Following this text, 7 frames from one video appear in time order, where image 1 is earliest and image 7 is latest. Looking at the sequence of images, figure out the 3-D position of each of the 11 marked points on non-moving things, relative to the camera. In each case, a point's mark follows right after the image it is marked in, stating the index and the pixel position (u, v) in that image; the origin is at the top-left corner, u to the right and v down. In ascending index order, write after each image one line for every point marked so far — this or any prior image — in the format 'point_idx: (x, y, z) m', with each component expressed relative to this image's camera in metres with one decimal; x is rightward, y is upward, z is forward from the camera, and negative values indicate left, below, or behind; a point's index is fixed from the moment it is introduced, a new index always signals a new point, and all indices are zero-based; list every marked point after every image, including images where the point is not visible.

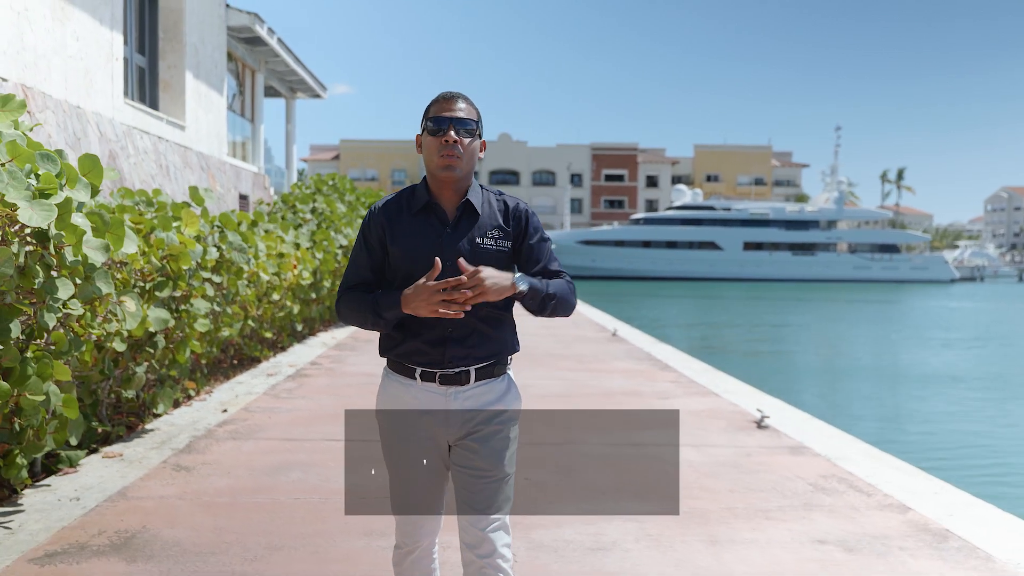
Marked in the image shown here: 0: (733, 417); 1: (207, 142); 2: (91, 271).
0: (+1.8, -1.0, +6.9) m
1: (-5.1, +2.4, +14.2) m
2: (-2.0, +0.1, +4.1) m
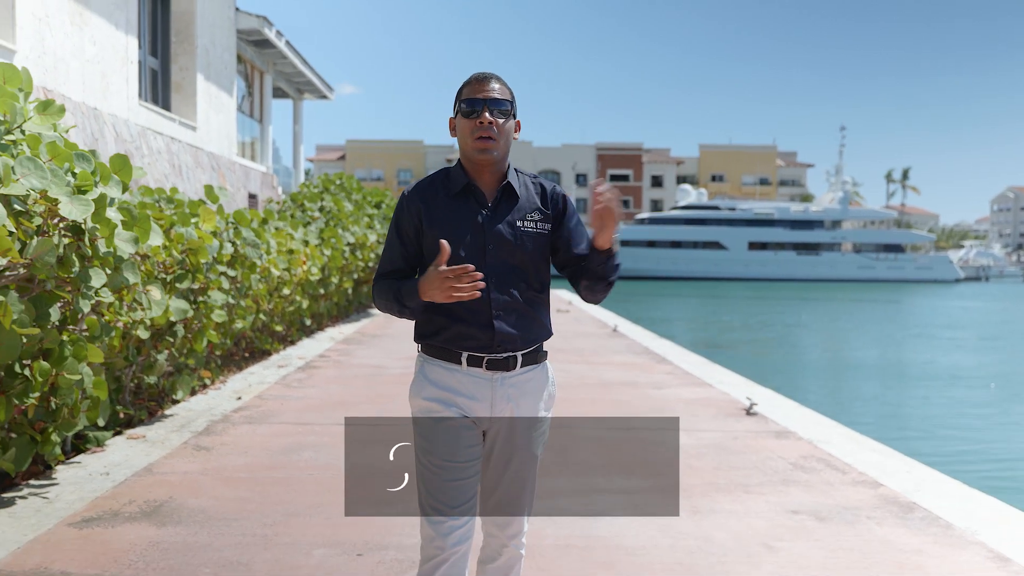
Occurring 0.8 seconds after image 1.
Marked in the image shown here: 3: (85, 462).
0: (+1.8, -1.0, +7.2) m
1: (-5.0, +2.5, +14.6) m
2: (-2.0, +0.1, +4.4) m
3: (-2.5, -1.0, +5.0) m
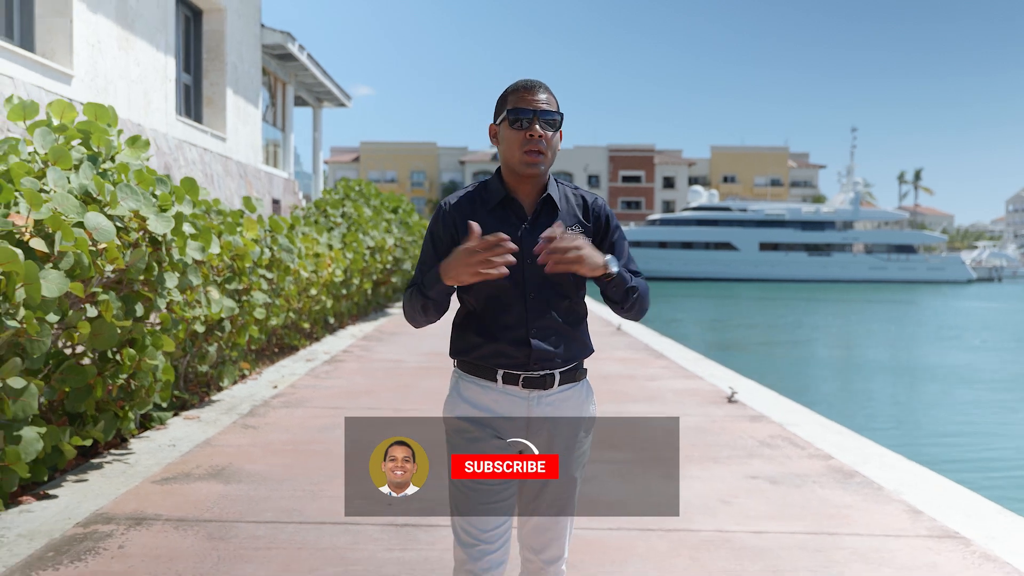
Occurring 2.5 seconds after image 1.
0: (+1.9, -1.0, +8.0) m
1: (-4.8, +2.5, +15.5) m
2: (-2.0, +0.1, +5.3) m
3: (-2.5, -1.0, +5.8) m
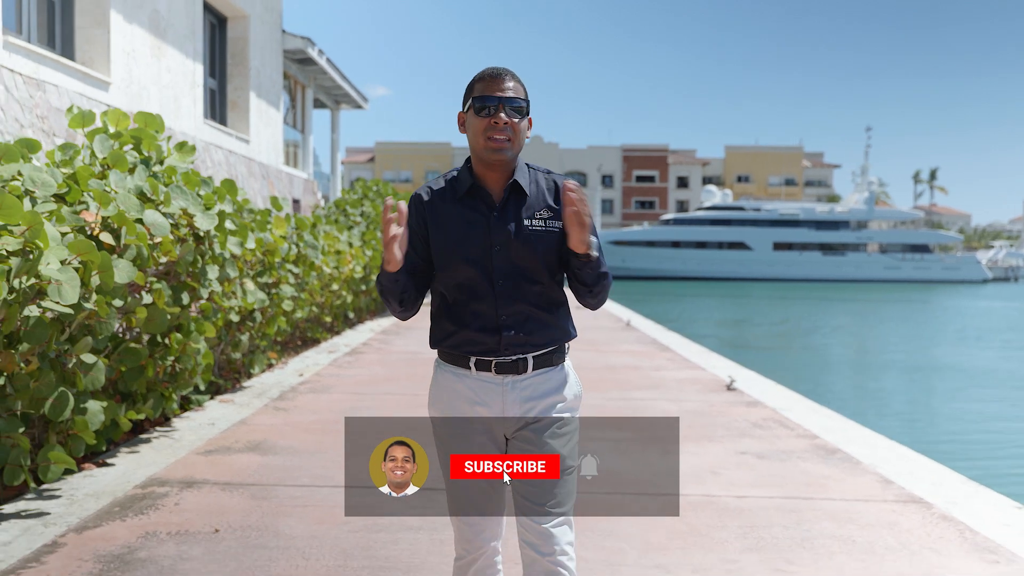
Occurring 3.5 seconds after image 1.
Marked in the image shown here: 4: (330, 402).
0: (+2.0, -0.9, +8.5) m
1: (-4.6, +2.5, +16.0) m
2: (-2.0, +0.2, +5.8) m
3: (-2.4, -1.0, +6.4) m
4: (-1.5, -1.0, +7.2) m
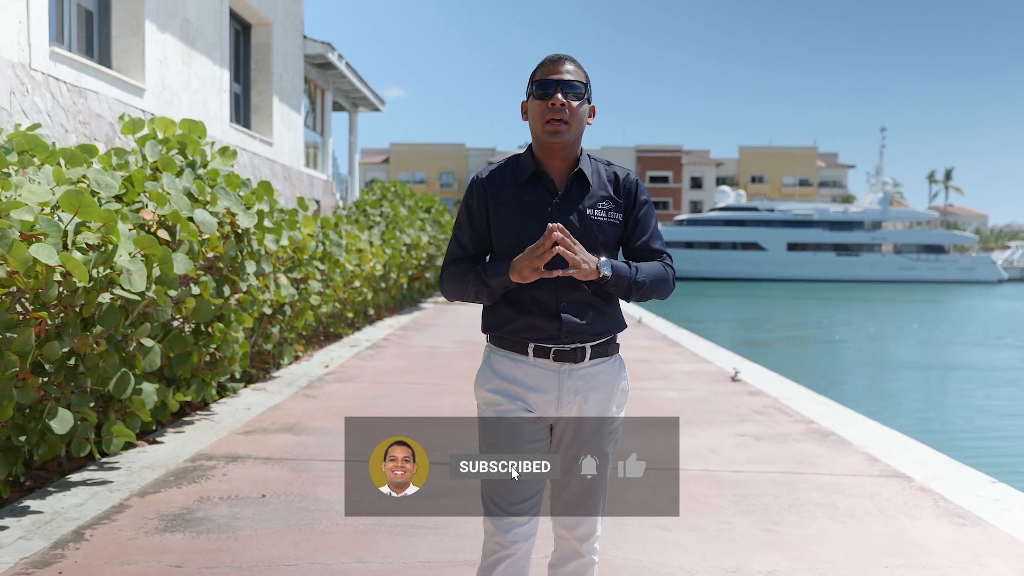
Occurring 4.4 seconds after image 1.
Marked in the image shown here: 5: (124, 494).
0: (+2.1, -0.9, +8.9) m
1: (-4.3, +2.6, +16.5) m
2: (-1.8, +0.2, +6.3) m
3: (-2.3, -0.9, +6.8) m
4: (-1.4, -0.9, +7.6) m
5: (-2.0, -1.0, +4.3) m
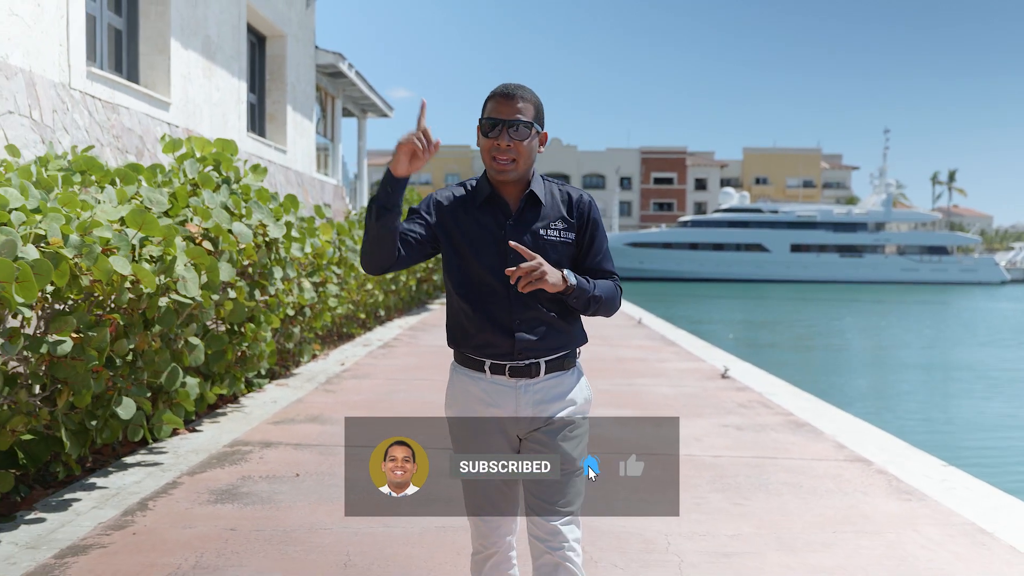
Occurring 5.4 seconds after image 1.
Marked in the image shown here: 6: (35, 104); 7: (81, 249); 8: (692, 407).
0: (+2.2, -0.9, +9.5) m
1: (-4.2, +2.5, +17.2) m
2: (-1.8, +0.2, +6.9) m
3: (-2.2, -0.9, +7.5) m
4: (-1.4, -0.9, +8.3) m
5: (-1.9, -1.1, +4.9) m
6: (-4.3, +1.7, +7.8) m
7: (-1.9, +0.2, +3.7) m
8: (+1.6, -1.0, +7.4) m
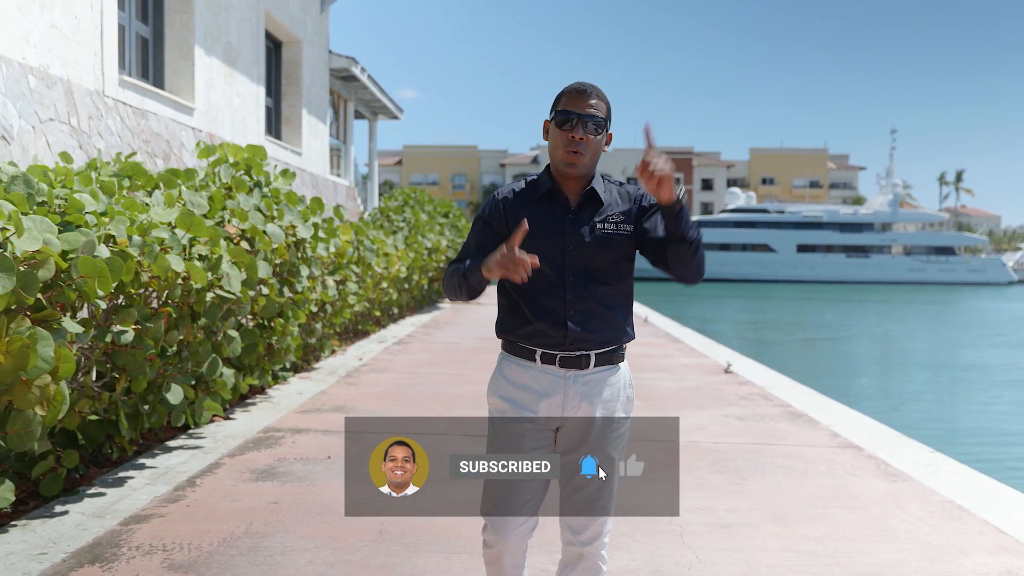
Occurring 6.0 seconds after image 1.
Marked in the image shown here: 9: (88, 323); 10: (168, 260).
0: (+2.3, -0.9, +9.8) m
1: (-4.0, +2.6, +17.6) m
2: (-1.7, +0.2, +7.3) m
3: (-2.1, -0.9, +7.9) m
4: (-1.2, -0.9, +8.7) m
5: (-1.9, -1.1, +5.4) m
6: (-4.2, +1.7, +8.2) m
7: (-1.8, +0.2, +4.1) m
8: (+1.7, -1.0, +7.8) m
9: (-2.0, -0.2, +4.0) m
10: (-1.7, +0.1, +4.3) m
